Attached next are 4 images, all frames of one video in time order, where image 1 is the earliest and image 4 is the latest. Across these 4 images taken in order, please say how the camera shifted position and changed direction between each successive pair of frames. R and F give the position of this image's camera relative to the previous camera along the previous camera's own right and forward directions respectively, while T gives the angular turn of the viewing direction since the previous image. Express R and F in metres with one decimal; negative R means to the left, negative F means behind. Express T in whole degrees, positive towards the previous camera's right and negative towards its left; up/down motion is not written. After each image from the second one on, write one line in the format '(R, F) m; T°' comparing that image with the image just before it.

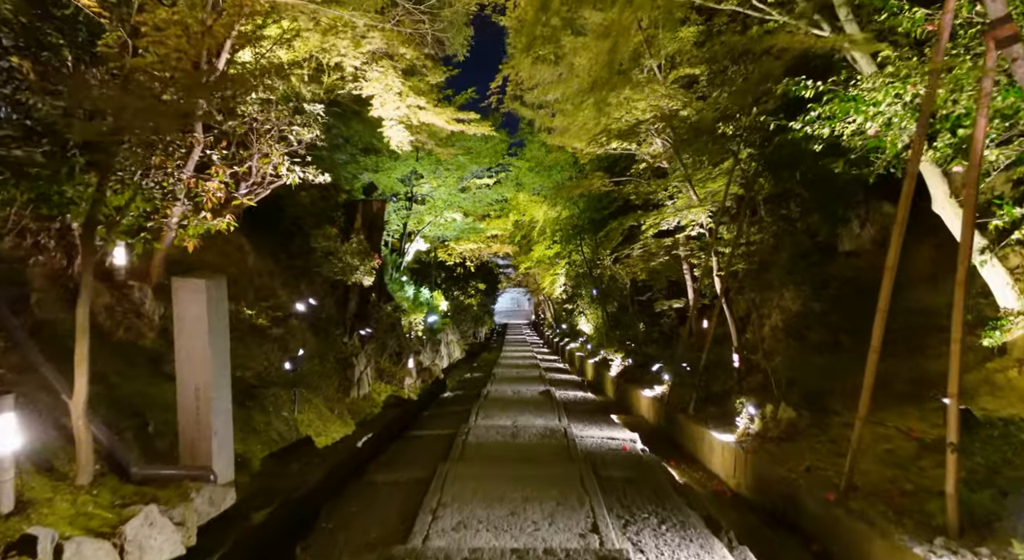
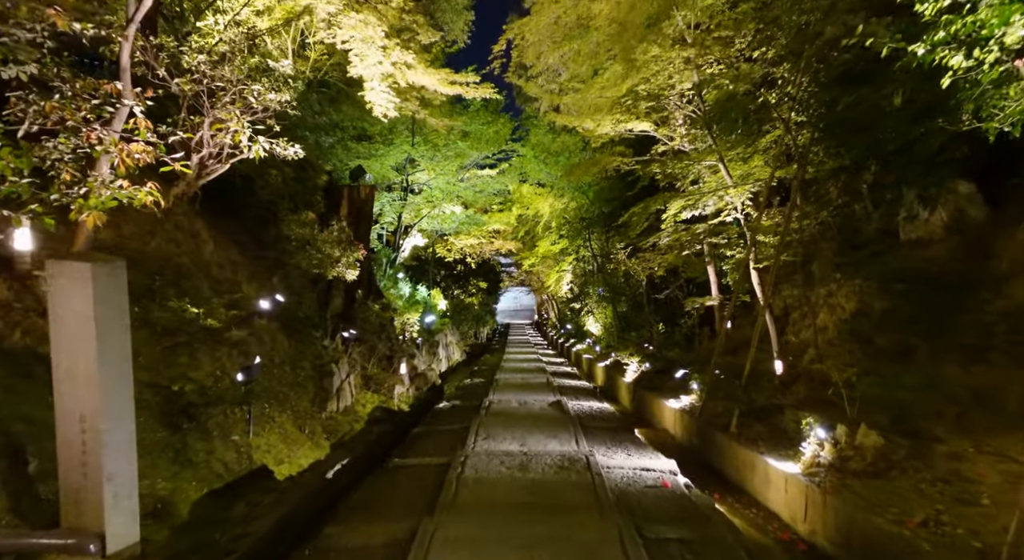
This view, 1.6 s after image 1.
(-0.1, +1.4) m; 0°
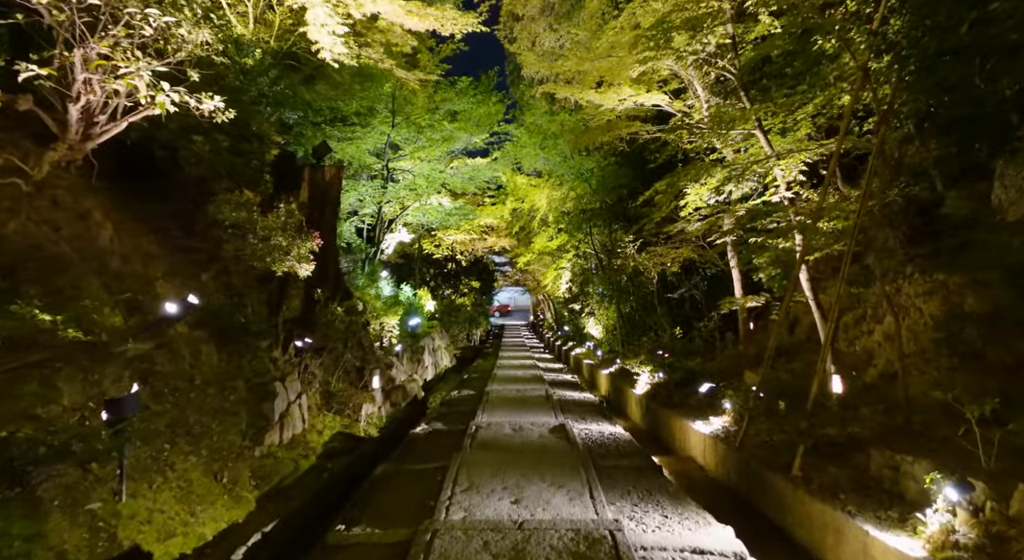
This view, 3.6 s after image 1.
(0.0, +1.7) m; 0°
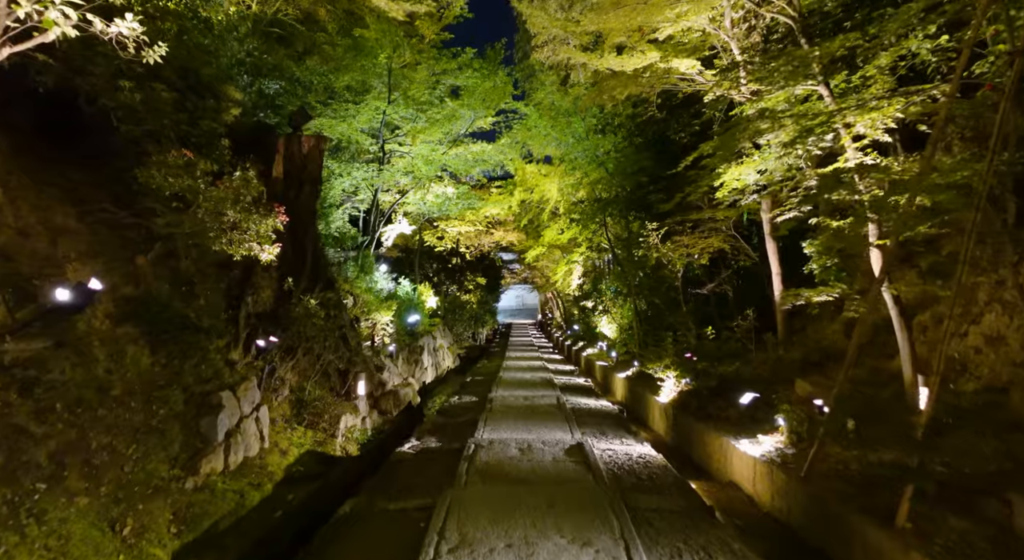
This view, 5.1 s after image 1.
(0.0, +1.3) m; -1°
